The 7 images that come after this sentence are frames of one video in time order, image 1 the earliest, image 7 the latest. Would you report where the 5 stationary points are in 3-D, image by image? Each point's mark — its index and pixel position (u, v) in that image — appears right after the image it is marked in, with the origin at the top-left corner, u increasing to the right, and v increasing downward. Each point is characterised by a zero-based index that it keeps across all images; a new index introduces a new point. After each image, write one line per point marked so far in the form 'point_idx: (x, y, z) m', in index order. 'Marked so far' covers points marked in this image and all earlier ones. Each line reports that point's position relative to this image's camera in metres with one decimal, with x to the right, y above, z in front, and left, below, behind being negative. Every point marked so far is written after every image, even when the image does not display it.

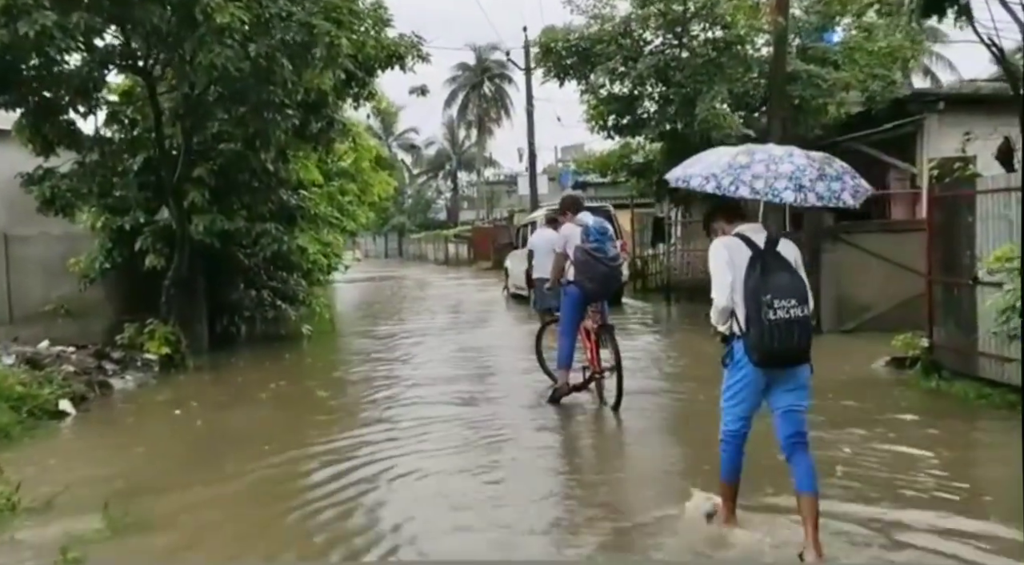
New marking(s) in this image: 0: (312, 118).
0: (-2.3, +1.9, +10.2) m
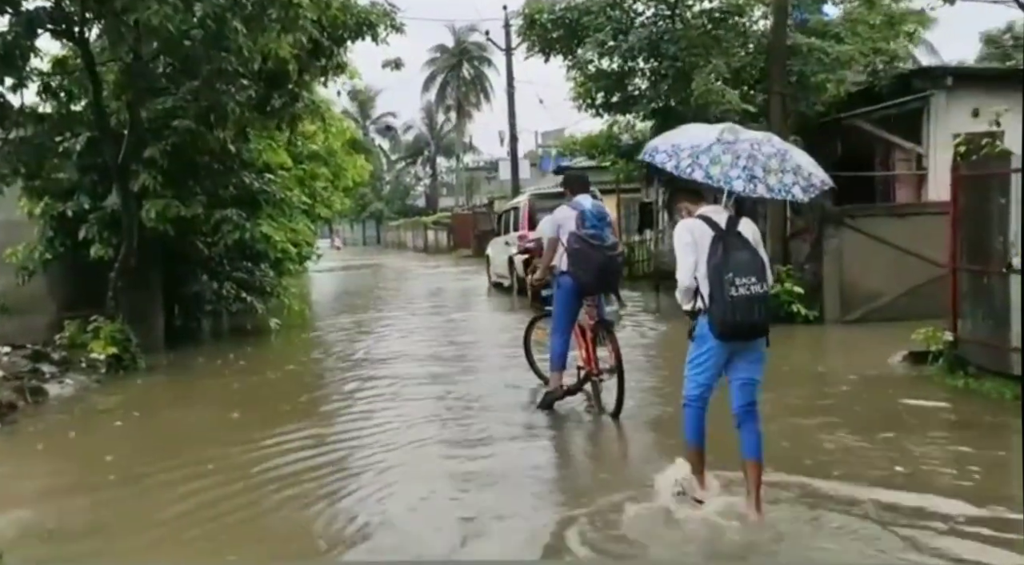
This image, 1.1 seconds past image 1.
0: (-2.5, +2.0, +9.3) m
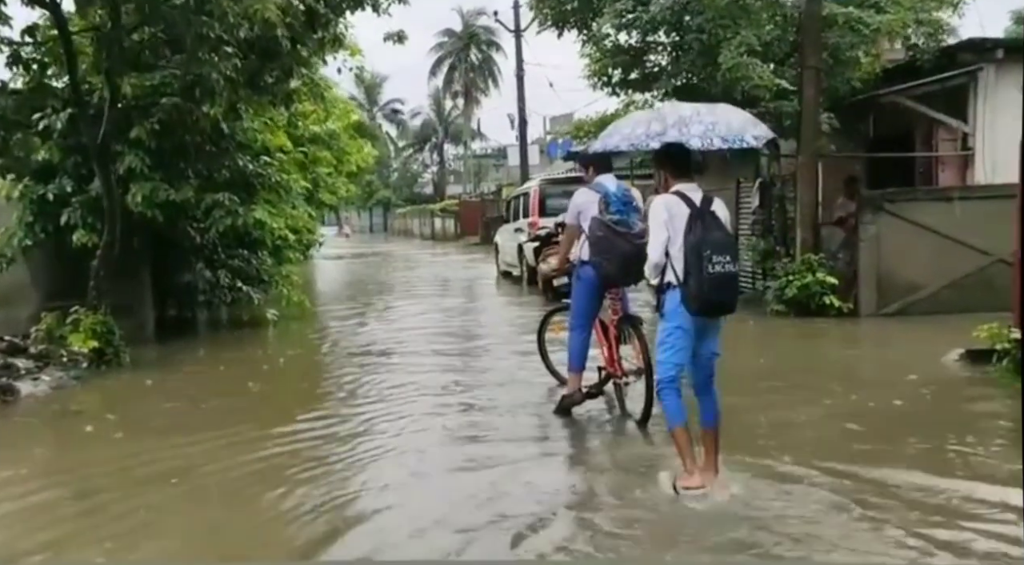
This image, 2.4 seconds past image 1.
0: (-2.4, +2.1, +8.5) m
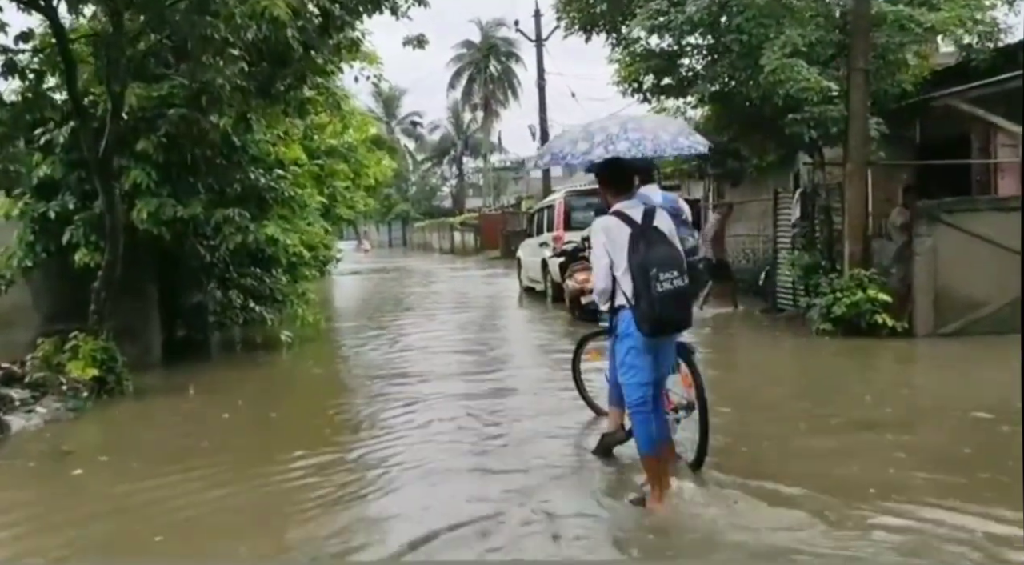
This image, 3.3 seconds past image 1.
0: (-2.1, +1.9, +8.0) m
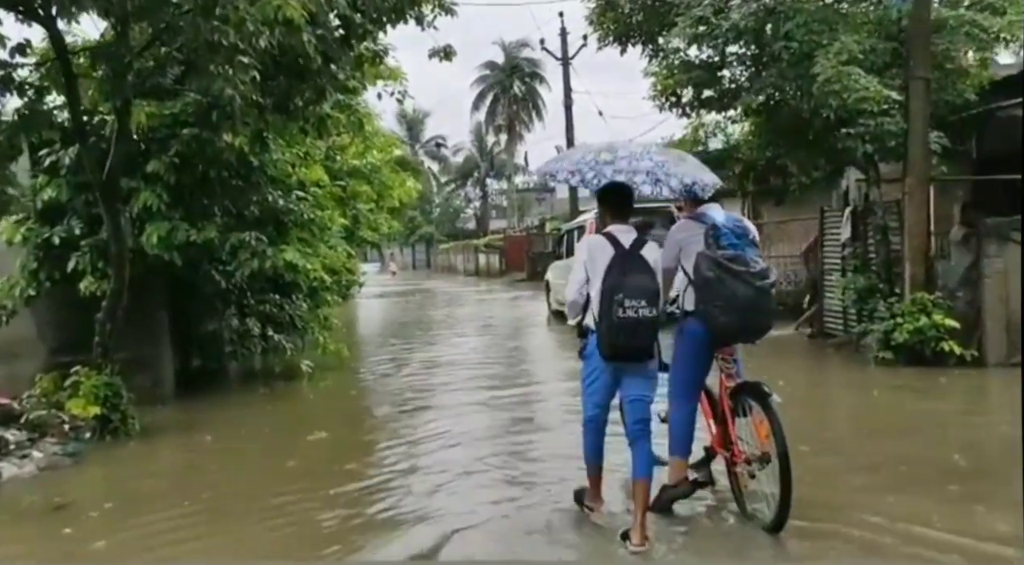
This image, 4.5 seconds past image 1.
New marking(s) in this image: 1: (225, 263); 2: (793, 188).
0: (-1.8, +1.6, +7.4) m
1: (-3.0, +0.2, +9.2) m
2: (+4.1, +1.4, +13.0) m
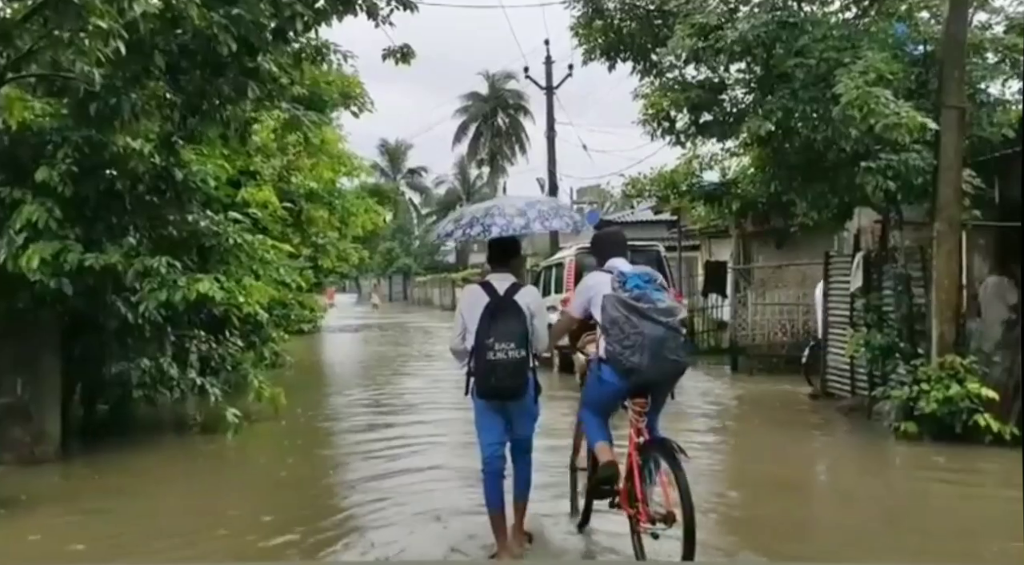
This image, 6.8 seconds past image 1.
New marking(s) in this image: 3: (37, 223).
0: (-2.1, +1.4, +6.1) m
1: (-3.3, -0.1, +7.7) m
2: (+3.7, +0.7, +11.7) m
3: (-3.6, +0.5, +6.6) m
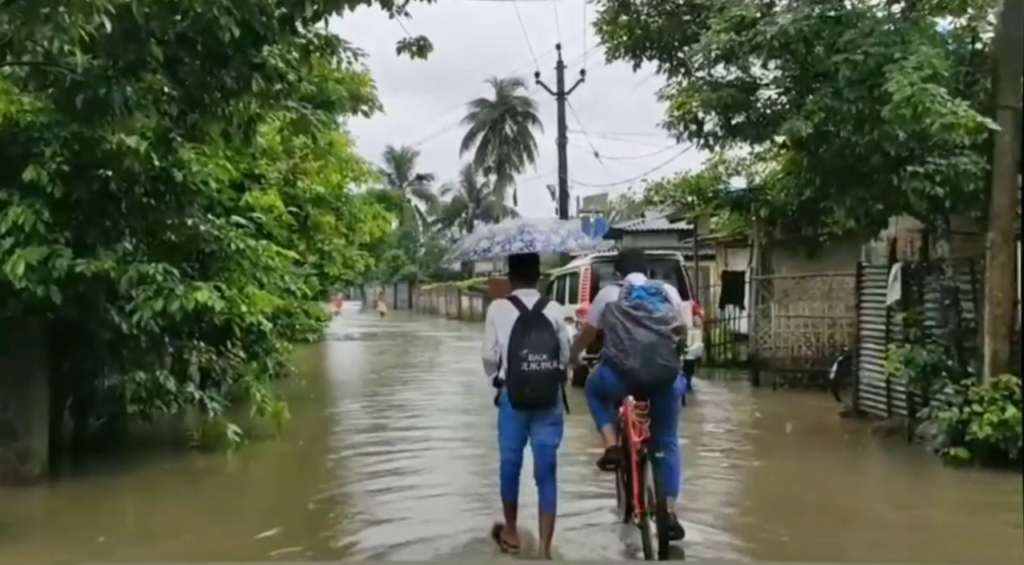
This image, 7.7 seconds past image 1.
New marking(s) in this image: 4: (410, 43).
0: (-1.9, +1.3, +5.6) m
1: (-3.1, -0.2, +7.2) m
2: (+3.9, +0.5, +11.2) m
3: (-3.4, +0.4, +6.1) m
4: (-0.8, +1.8, +6.7) m
